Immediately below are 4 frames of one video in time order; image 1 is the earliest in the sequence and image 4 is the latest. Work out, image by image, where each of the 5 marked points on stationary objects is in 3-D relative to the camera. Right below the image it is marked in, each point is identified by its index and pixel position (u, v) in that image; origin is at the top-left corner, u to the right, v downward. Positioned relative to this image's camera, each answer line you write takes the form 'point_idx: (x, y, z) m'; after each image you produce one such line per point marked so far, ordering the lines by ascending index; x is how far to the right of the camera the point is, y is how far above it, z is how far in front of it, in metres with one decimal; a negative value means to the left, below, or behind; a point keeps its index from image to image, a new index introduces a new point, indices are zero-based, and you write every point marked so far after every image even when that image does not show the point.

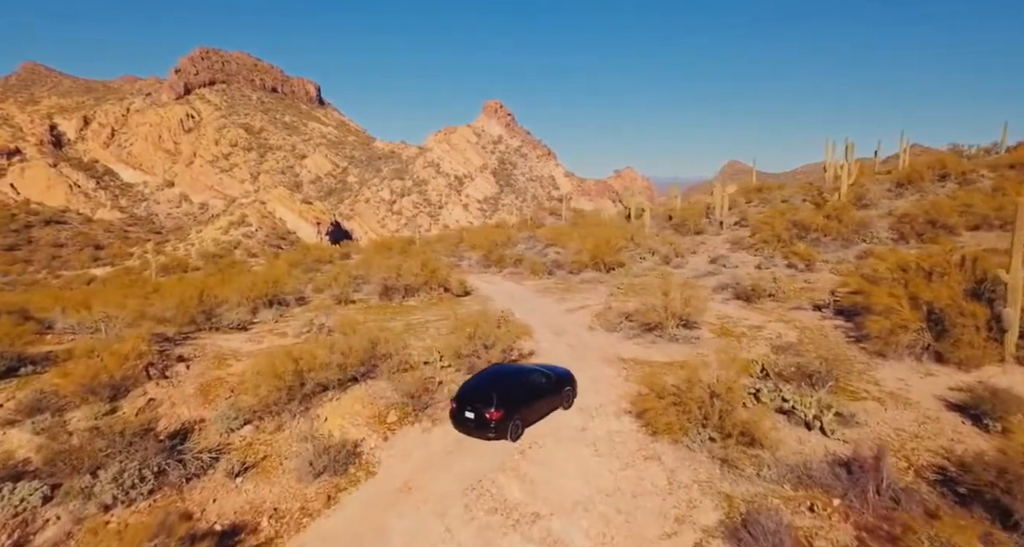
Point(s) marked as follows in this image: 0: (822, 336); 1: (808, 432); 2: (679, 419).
0: (+9.9, -2.0, +17.3) m
1: (+6.4, -3.4, +11.8) m
2: (+3.8, -3.3, +12.2) m
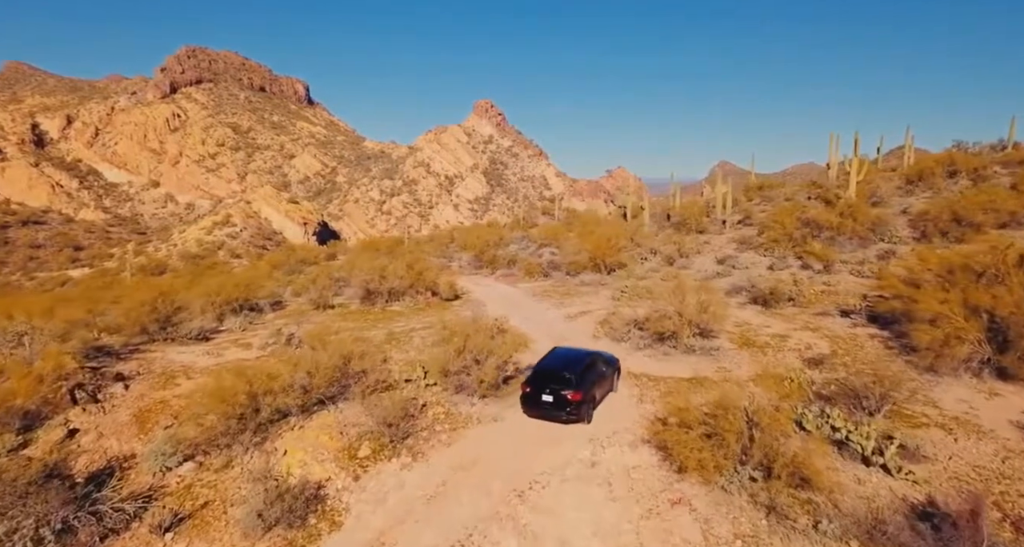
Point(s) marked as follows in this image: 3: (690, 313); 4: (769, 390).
0: (+9.7, -2.1, +15.3) m
1: (+6.3, -3.5, +9.8) m
2: (+3.7, -3.3, +10.1) m
3: (+5.6, -1.3, +17.0) m
4: (+6.0, -2.8, +12.6) m
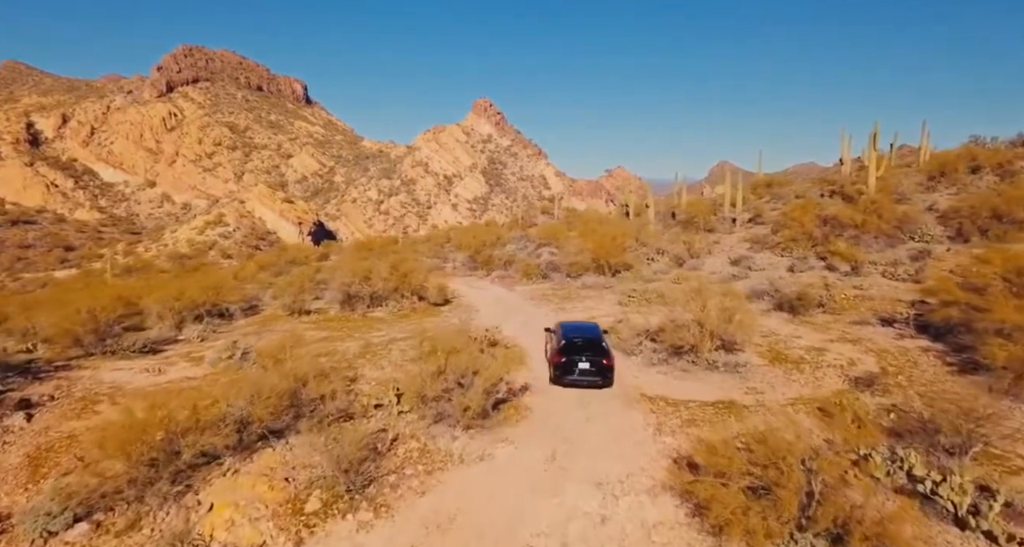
0: (+9.5, -2.2, +13.0) m
1: (+6.2, -3.6, +7.4) m
2: (+3.5, -3.4, +7.7) m
3: (+5.4, -1.4, +14.6) m
4: (+5.8, -2.9, +10.3) m
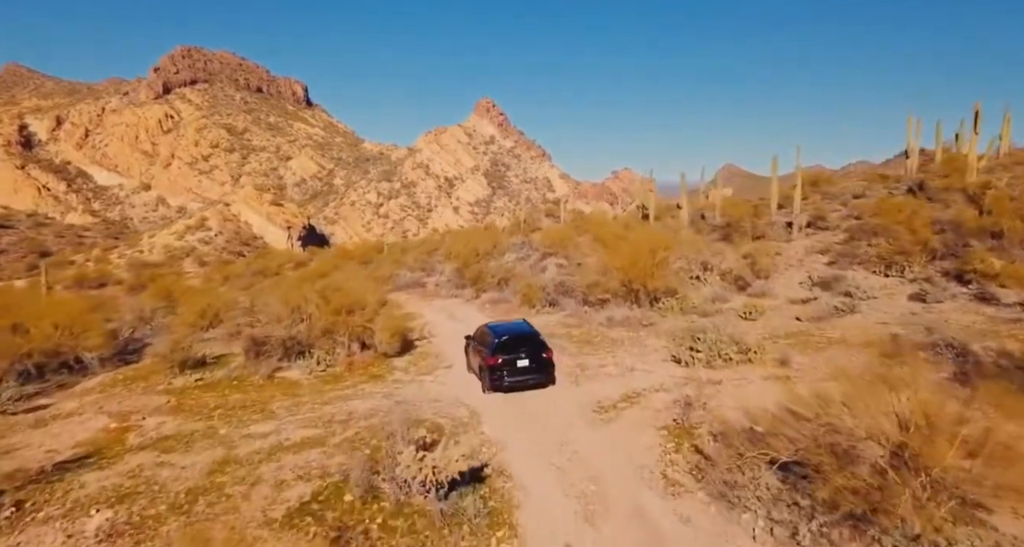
0: (+9.3, -3.0, +5.1) m
1: (+5.8, -4.4, -0.5) m
2: (+3.2, -4.3, -0.2) m
3: (+5.1, -2.2, +6.8) m
4: (+5.5, -3.7, +2.4) m
